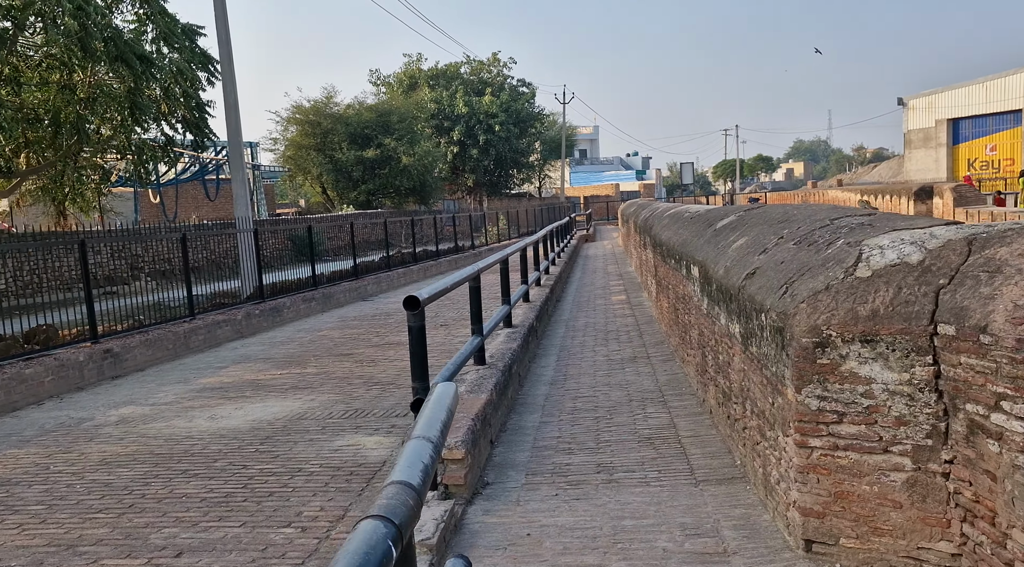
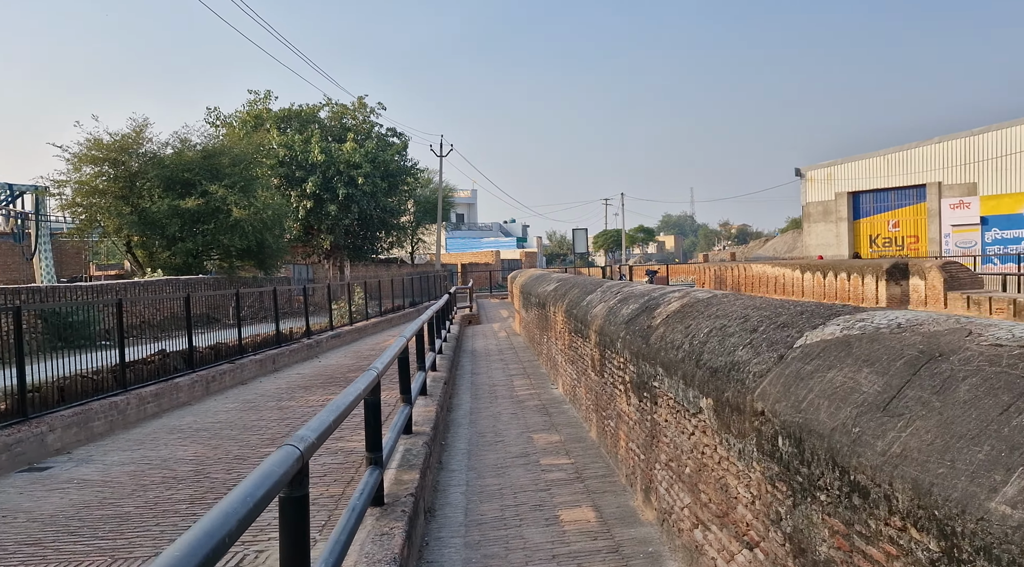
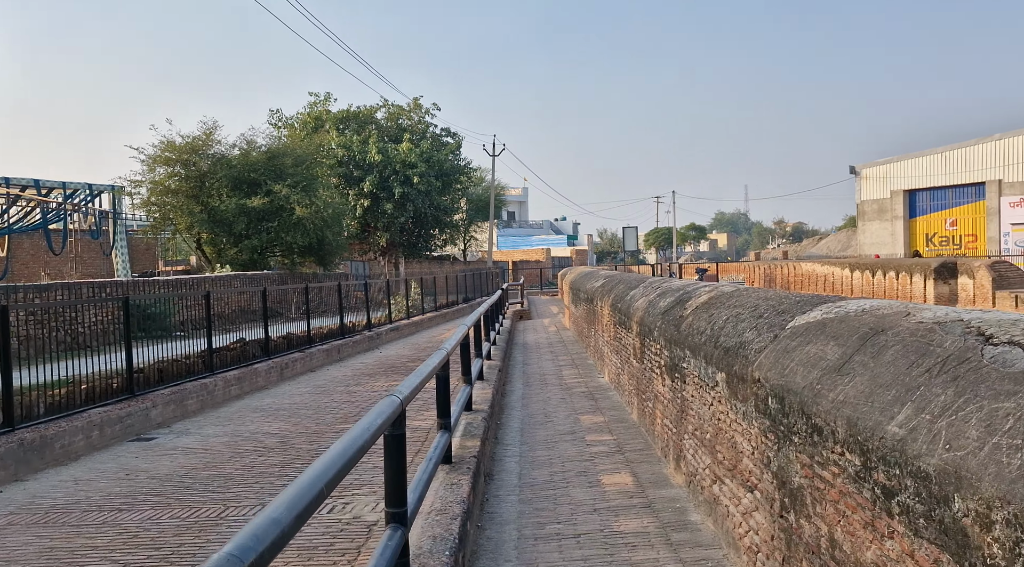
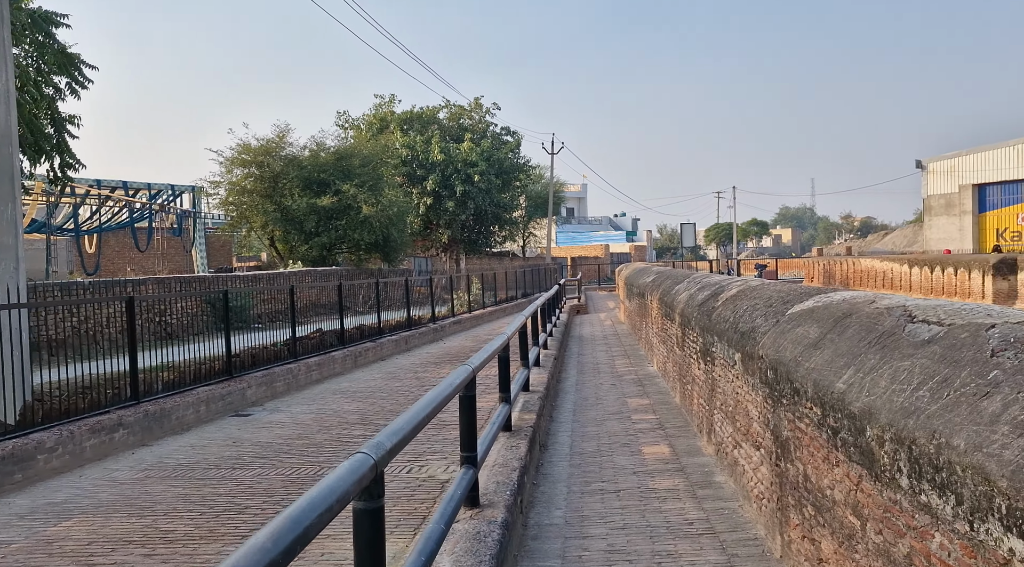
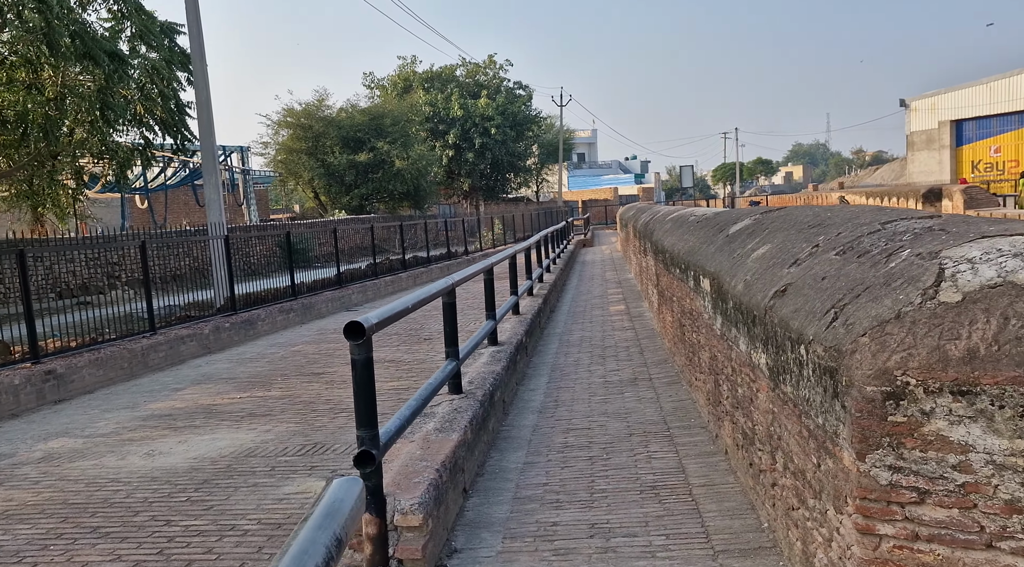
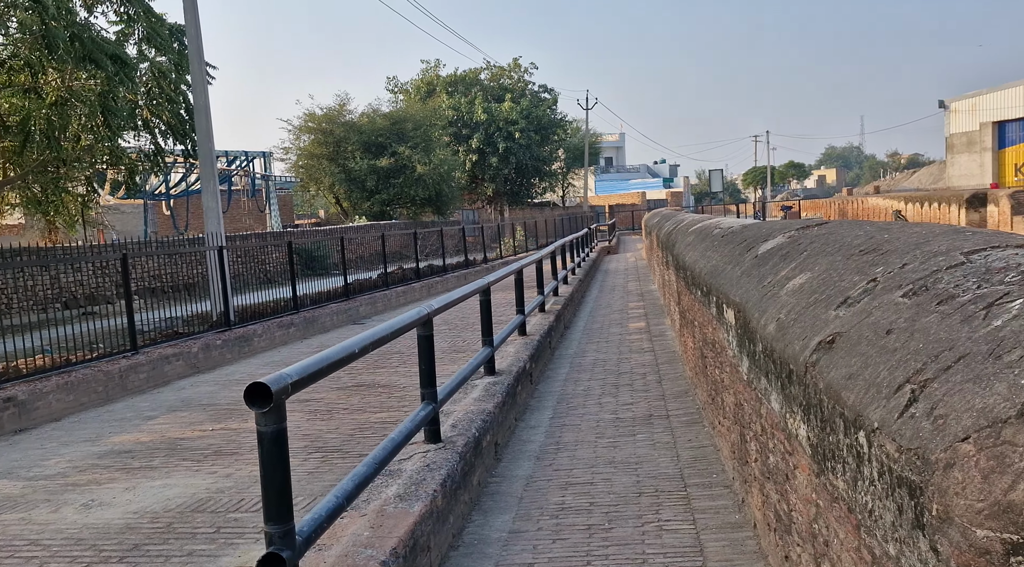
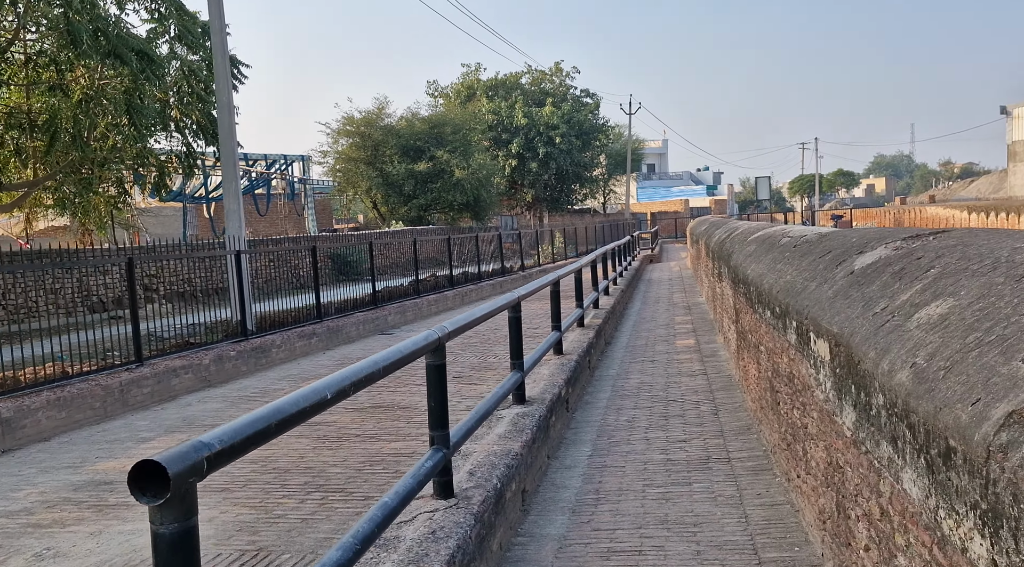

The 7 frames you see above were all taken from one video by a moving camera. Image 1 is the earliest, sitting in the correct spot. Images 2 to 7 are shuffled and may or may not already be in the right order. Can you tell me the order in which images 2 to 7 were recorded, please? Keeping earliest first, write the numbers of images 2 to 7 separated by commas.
5, 6, 7, 4, 3, 2
